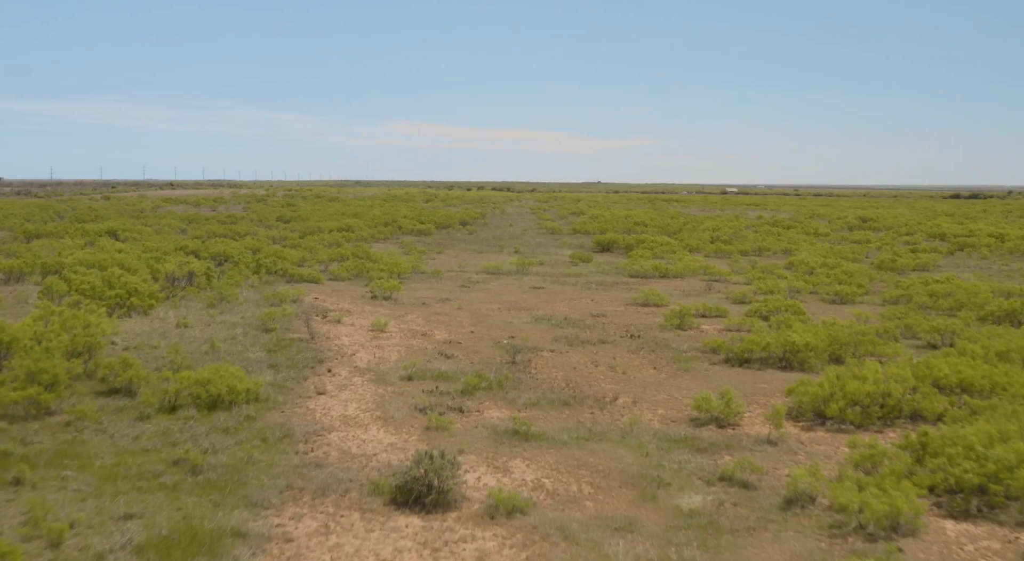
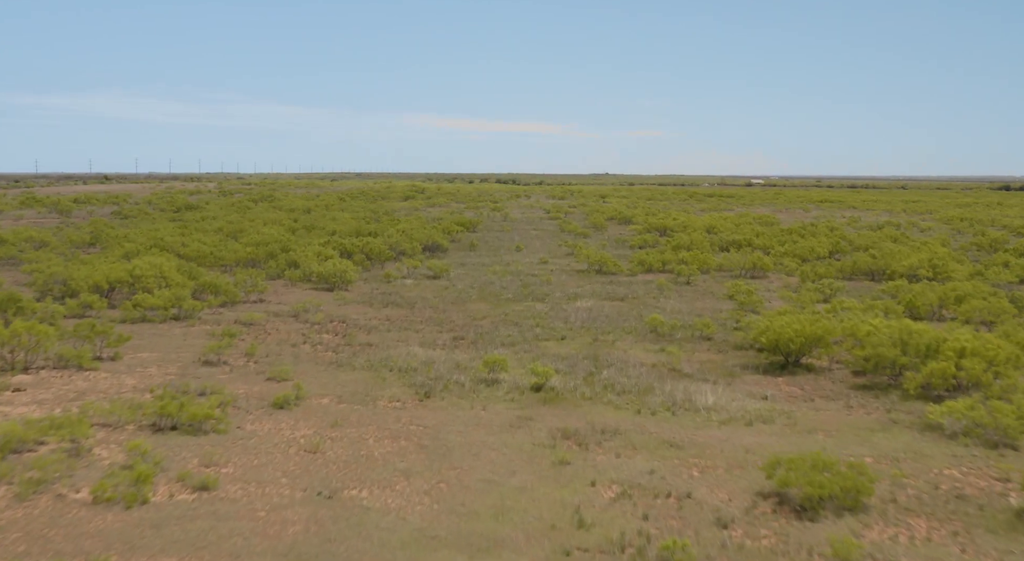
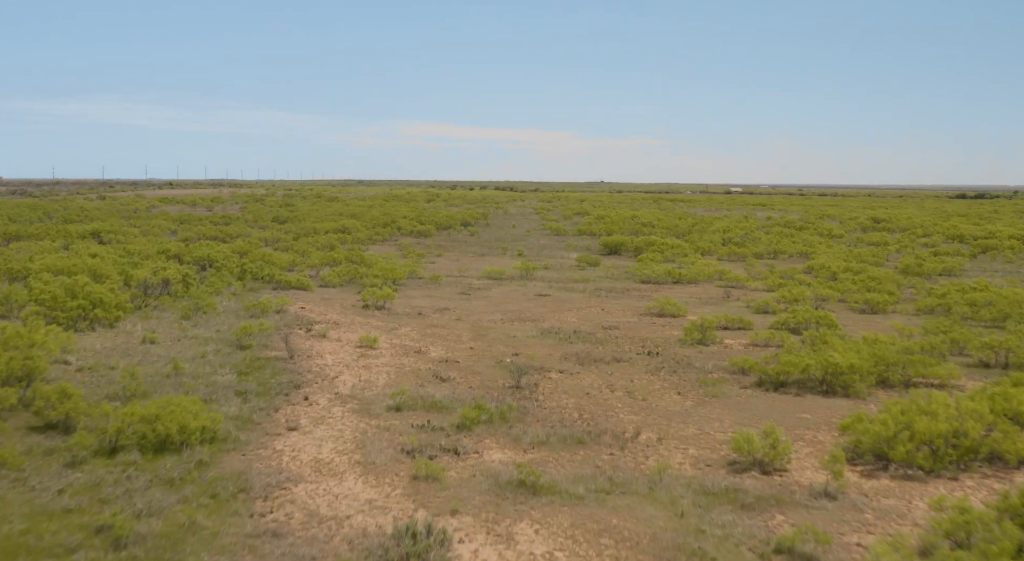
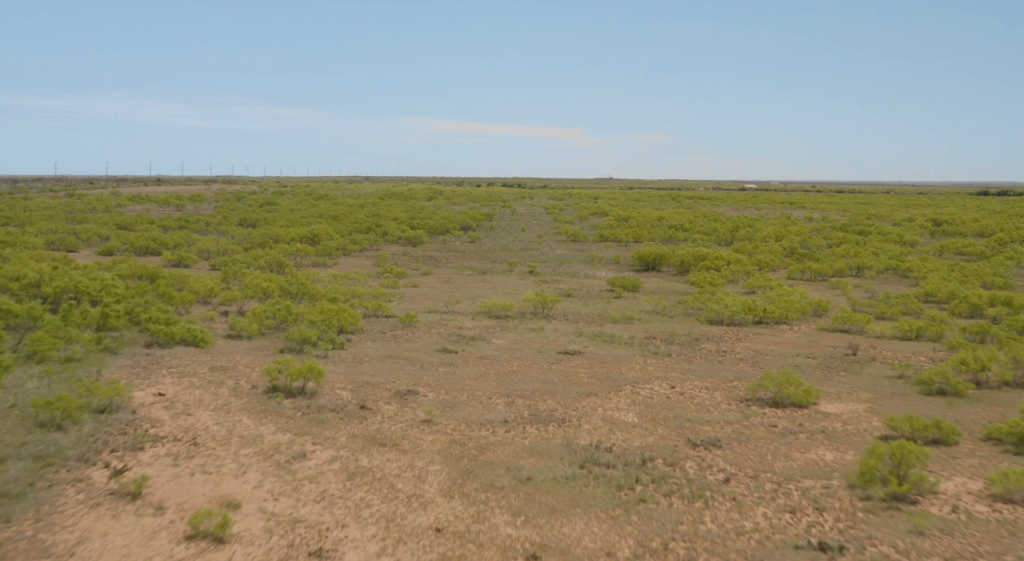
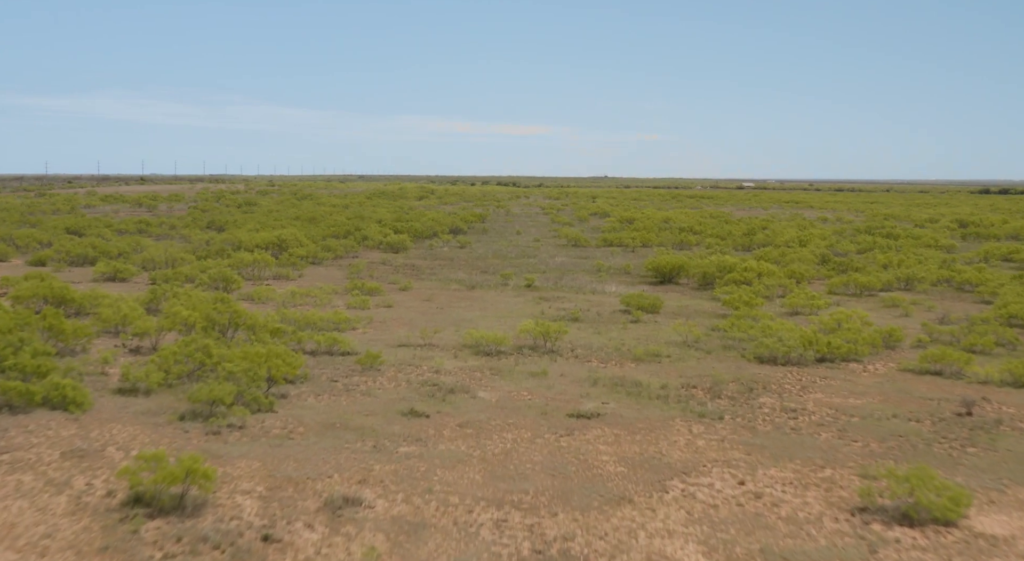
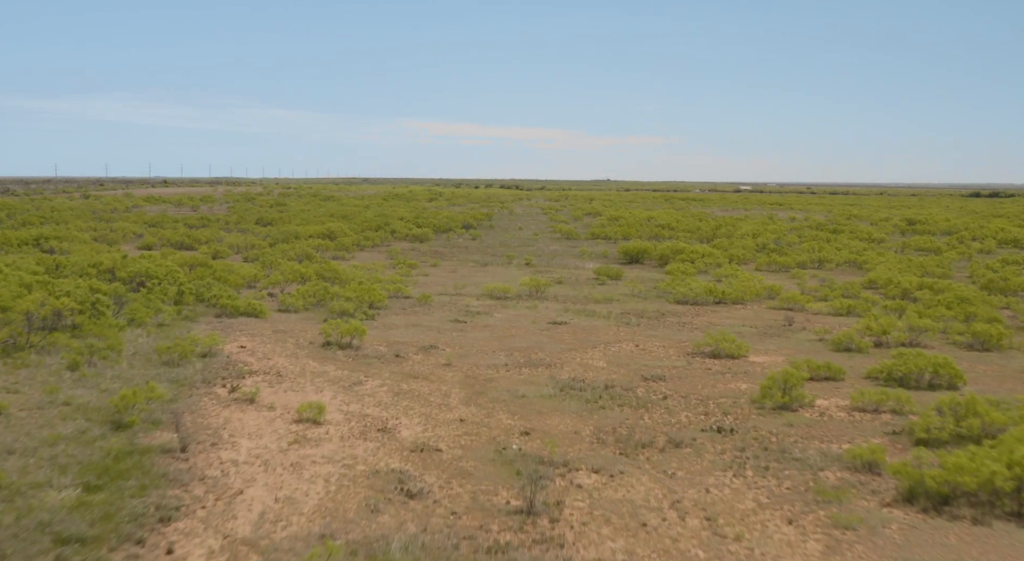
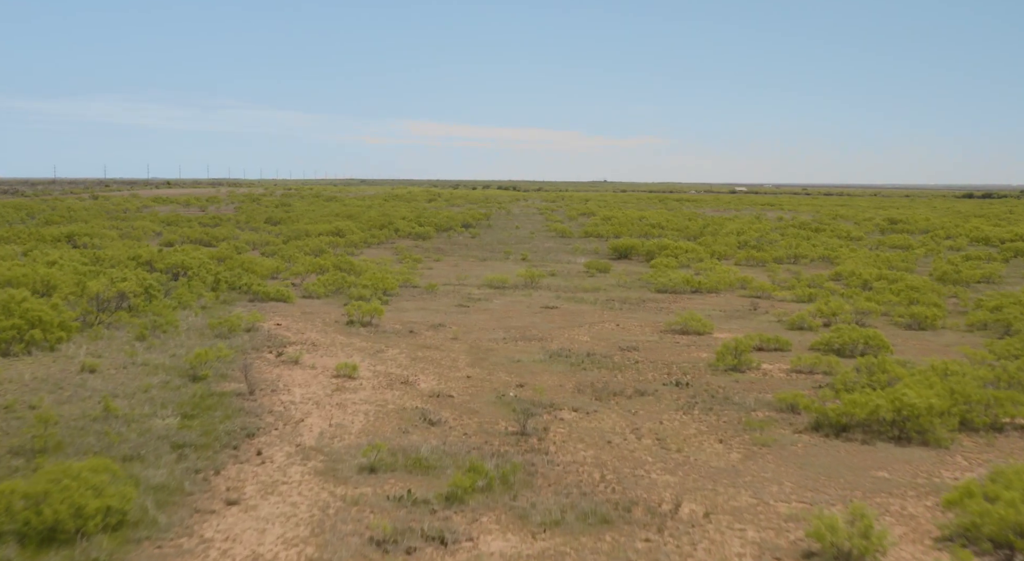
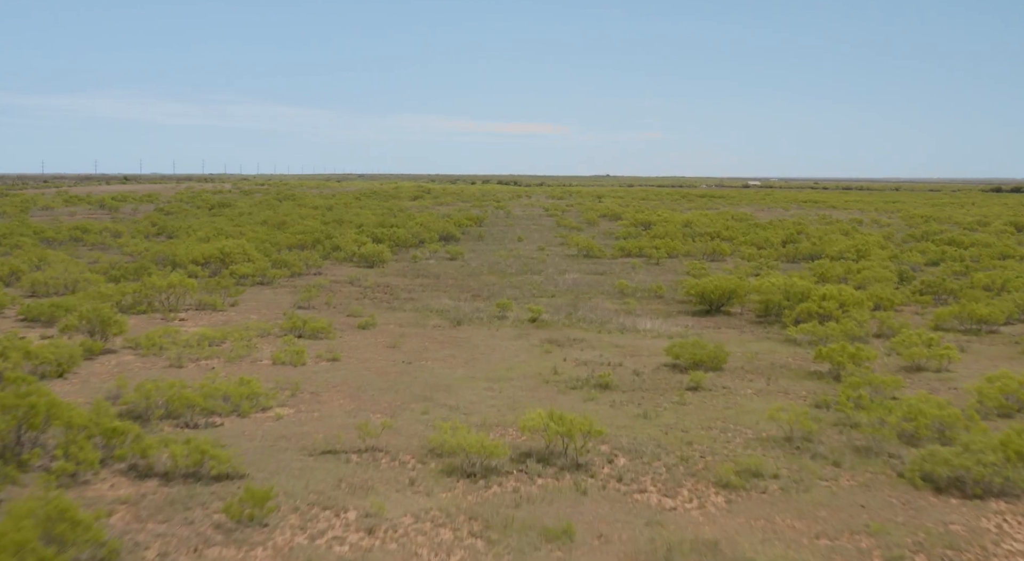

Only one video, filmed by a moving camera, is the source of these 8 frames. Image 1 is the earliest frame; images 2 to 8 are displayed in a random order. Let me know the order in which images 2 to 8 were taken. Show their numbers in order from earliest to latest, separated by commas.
3, 7, 6, 4, 5, 8, 2
